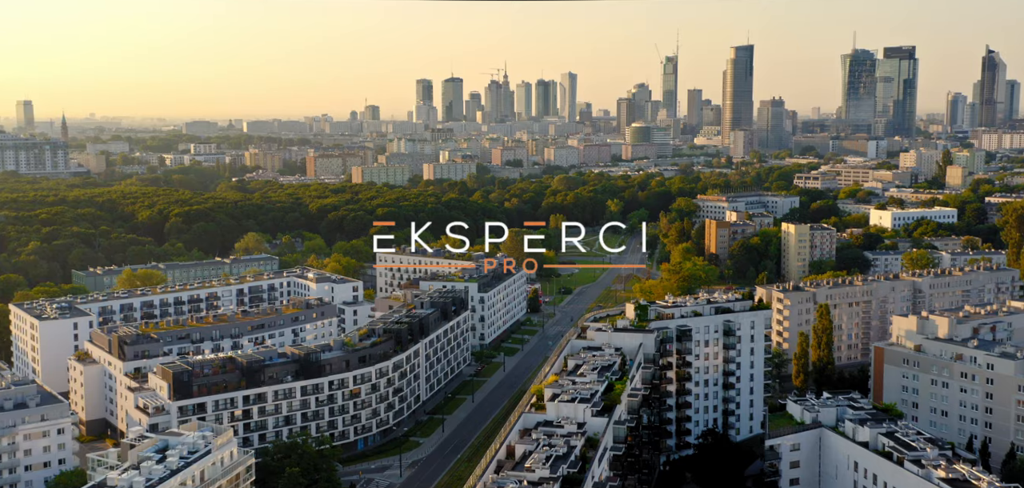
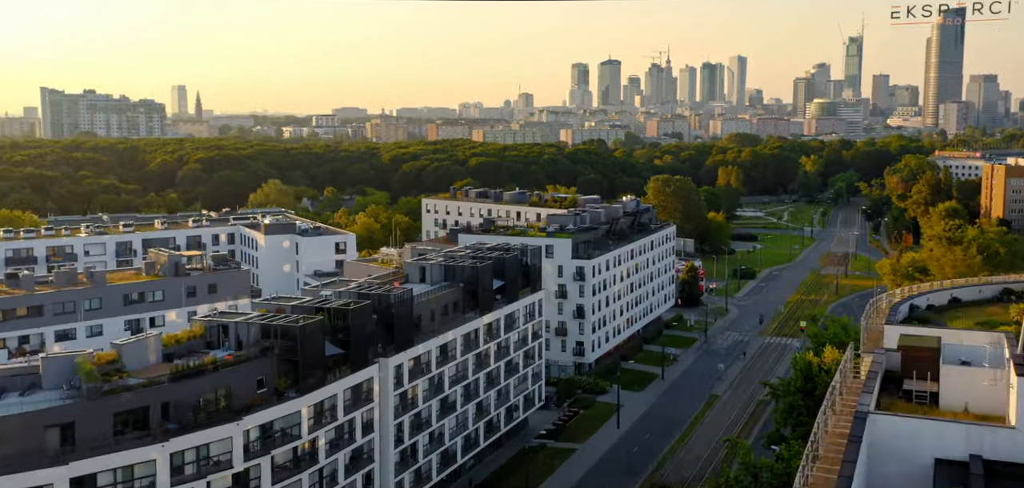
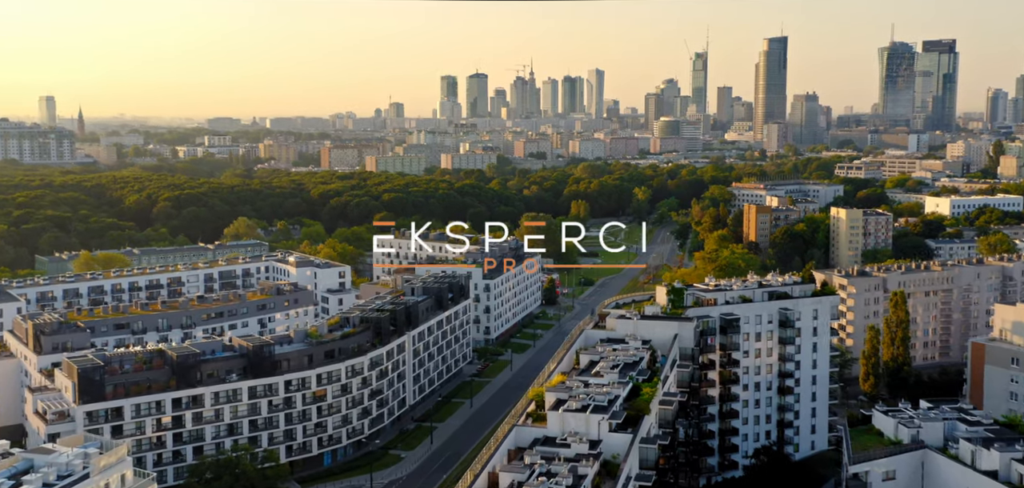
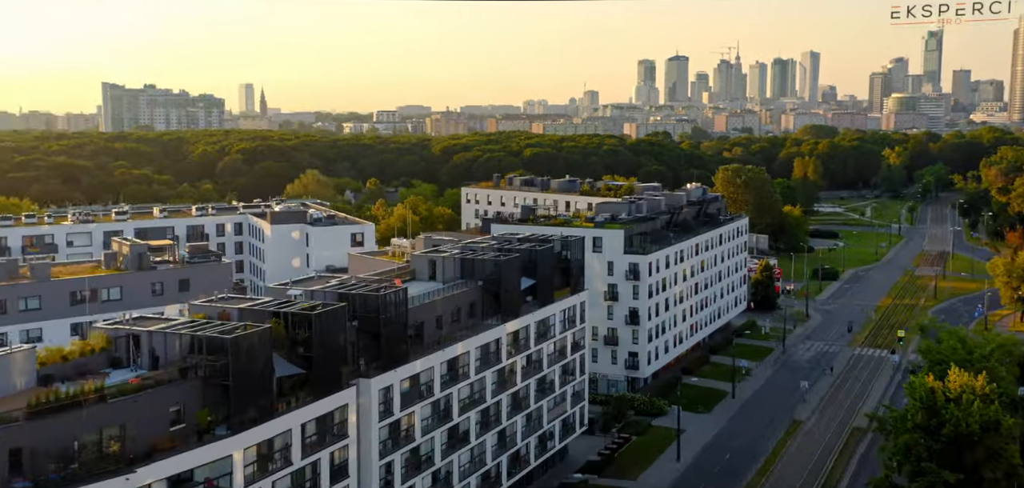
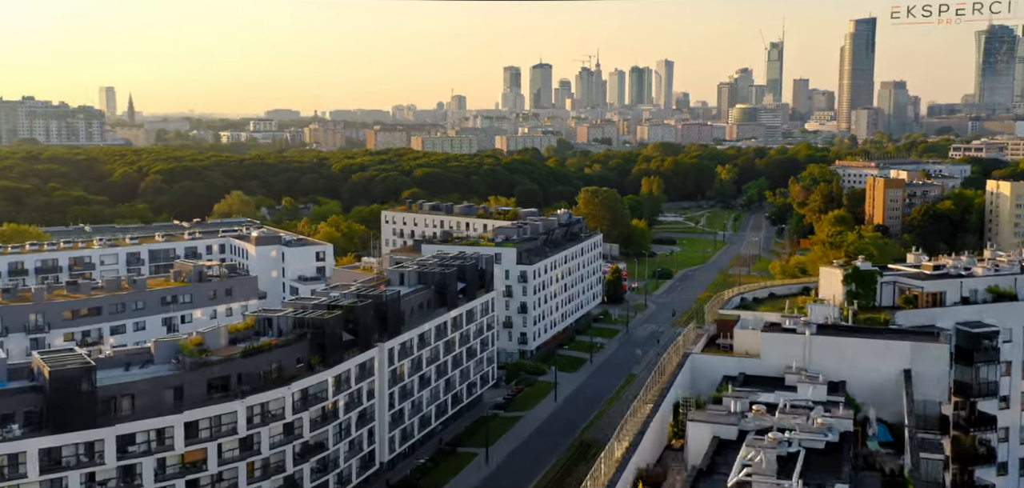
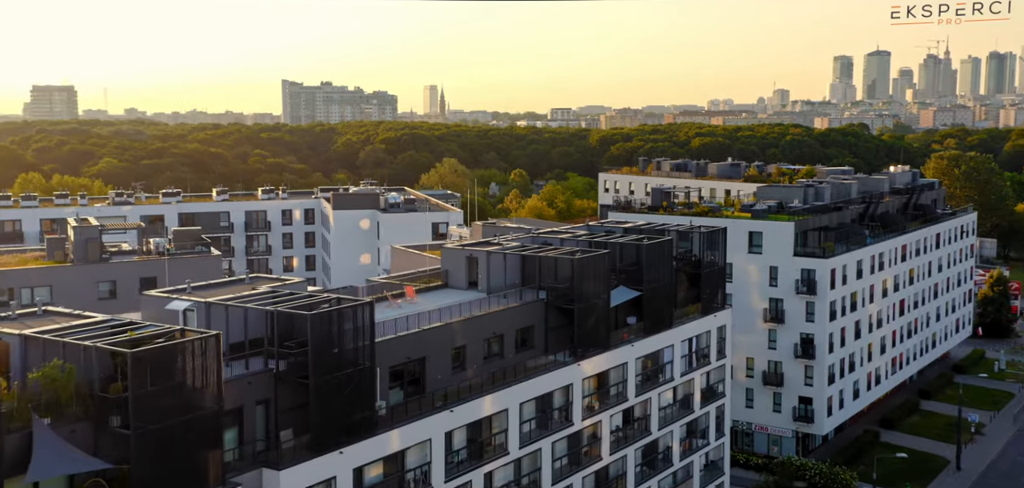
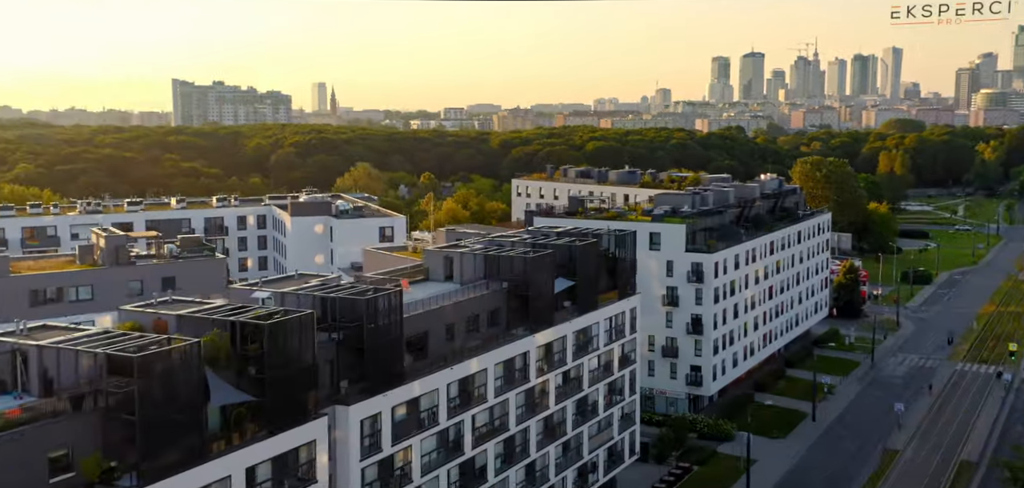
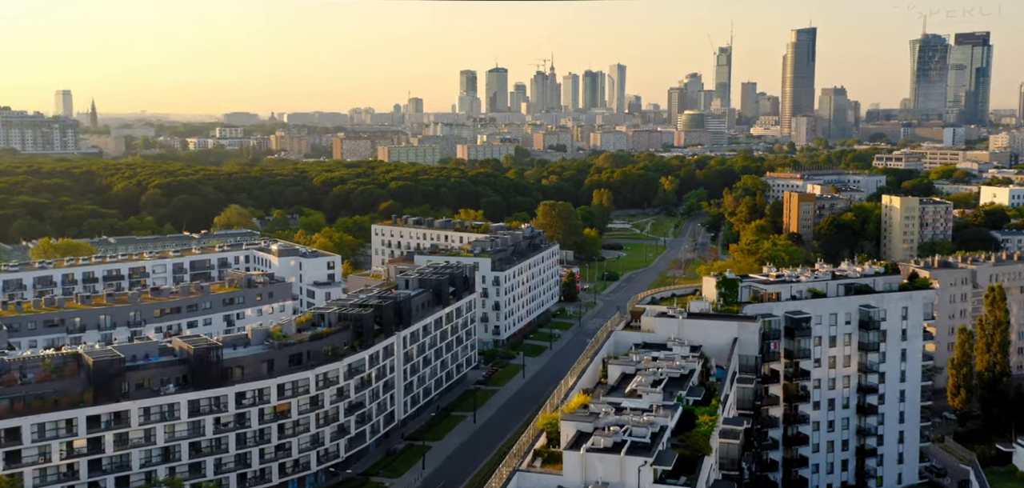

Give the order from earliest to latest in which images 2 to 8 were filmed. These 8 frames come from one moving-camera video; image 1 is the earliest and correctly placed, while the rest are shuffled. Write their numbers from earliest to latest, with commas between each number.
3, 8, 5, 2, 4, 7, 6
